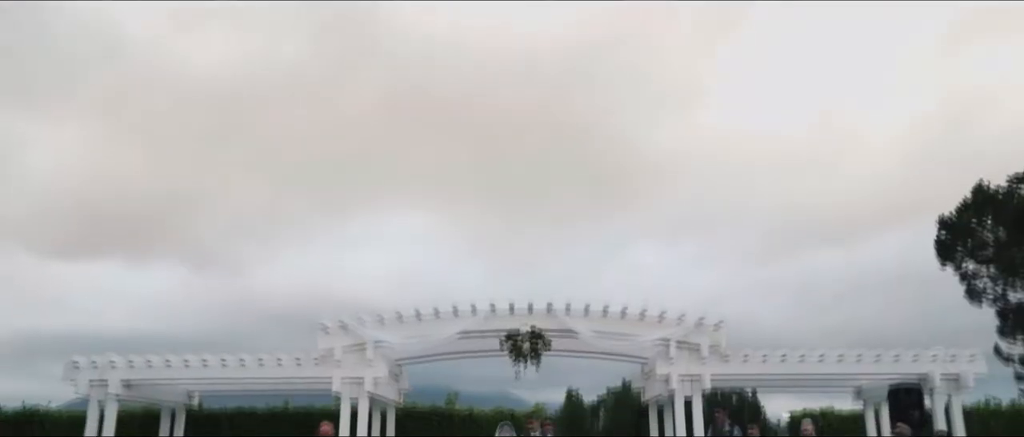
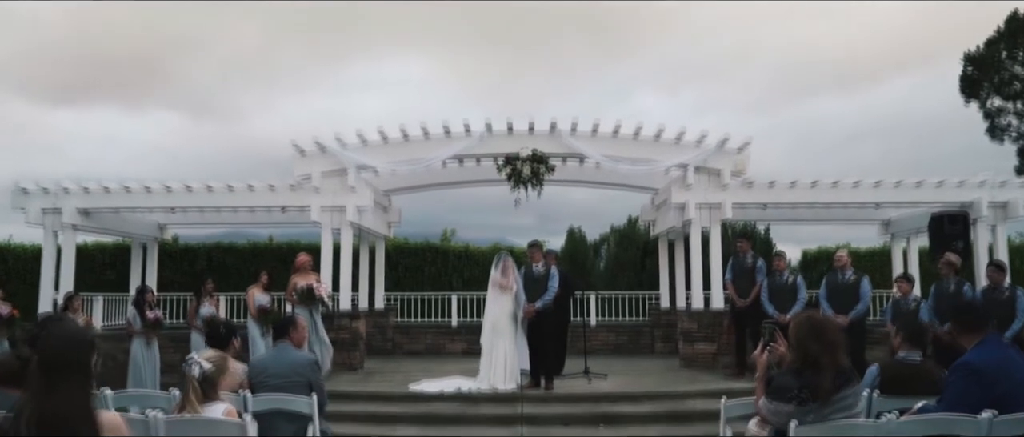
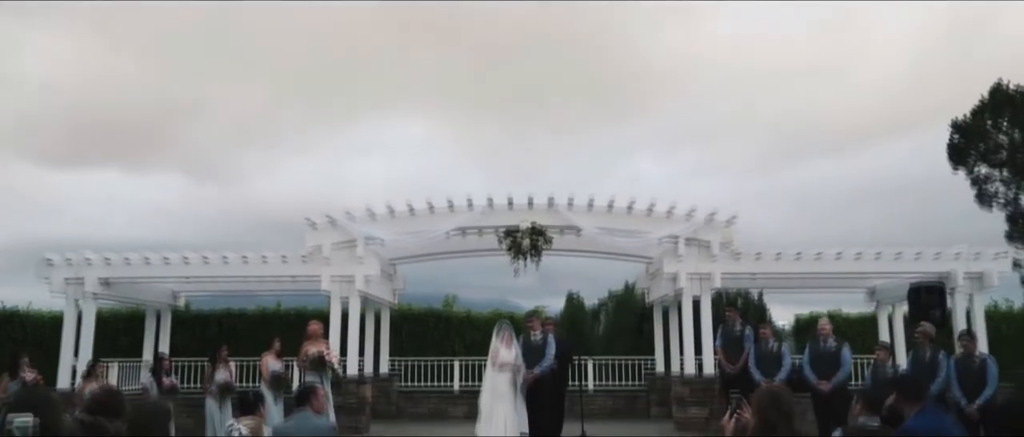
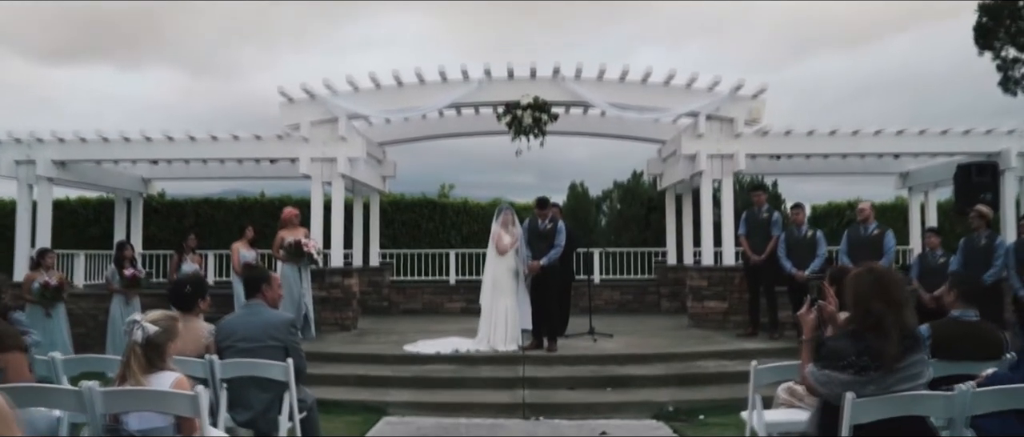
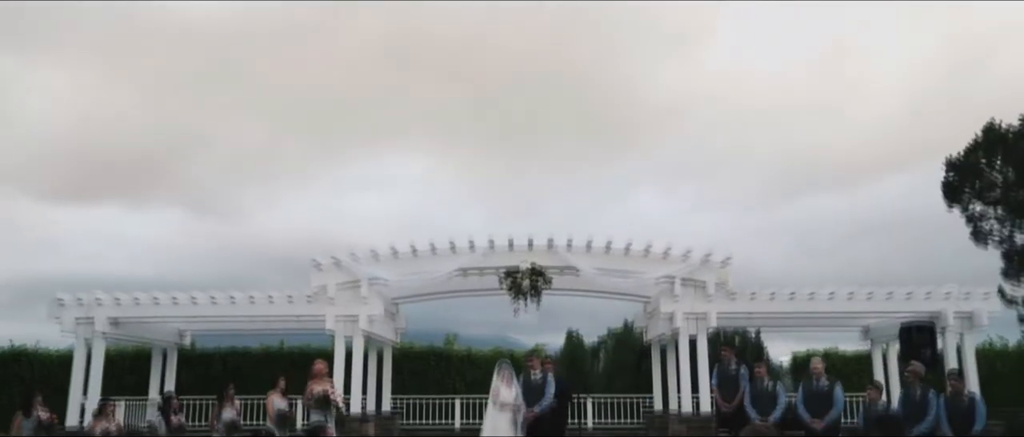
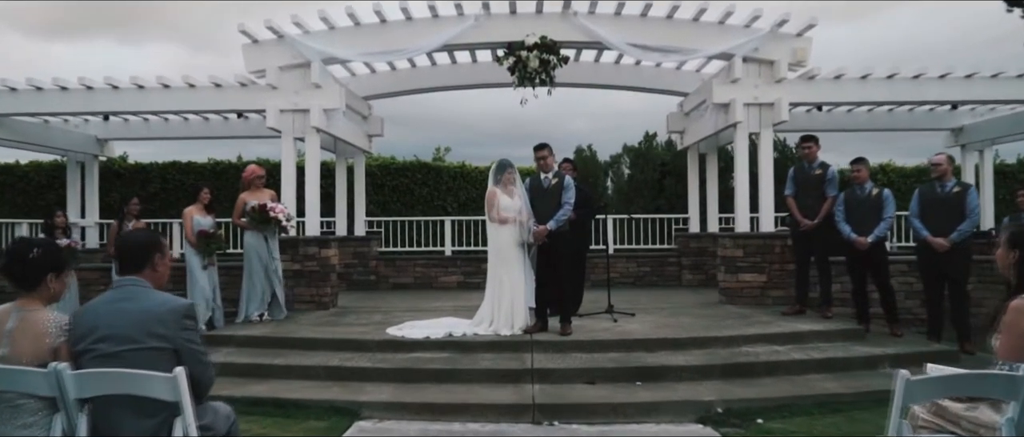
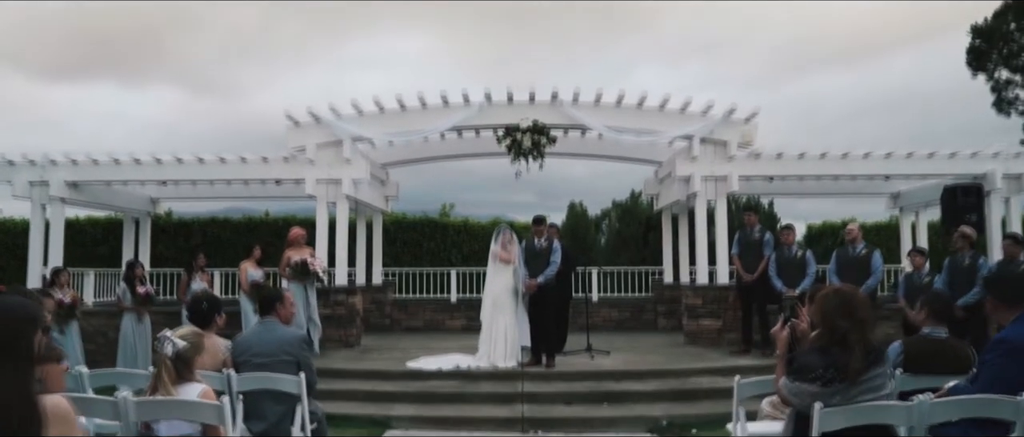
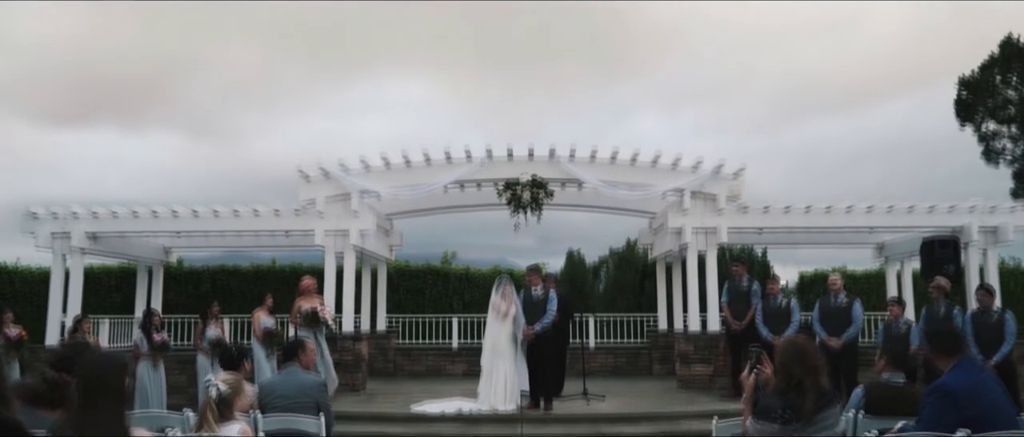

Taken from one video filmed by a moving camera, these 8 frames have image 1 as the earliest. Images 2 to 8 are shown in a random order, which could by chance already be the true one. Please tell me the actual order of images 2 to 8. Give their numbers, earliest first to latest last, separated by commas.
5, 3, 8, 2, 7, 4, 6
